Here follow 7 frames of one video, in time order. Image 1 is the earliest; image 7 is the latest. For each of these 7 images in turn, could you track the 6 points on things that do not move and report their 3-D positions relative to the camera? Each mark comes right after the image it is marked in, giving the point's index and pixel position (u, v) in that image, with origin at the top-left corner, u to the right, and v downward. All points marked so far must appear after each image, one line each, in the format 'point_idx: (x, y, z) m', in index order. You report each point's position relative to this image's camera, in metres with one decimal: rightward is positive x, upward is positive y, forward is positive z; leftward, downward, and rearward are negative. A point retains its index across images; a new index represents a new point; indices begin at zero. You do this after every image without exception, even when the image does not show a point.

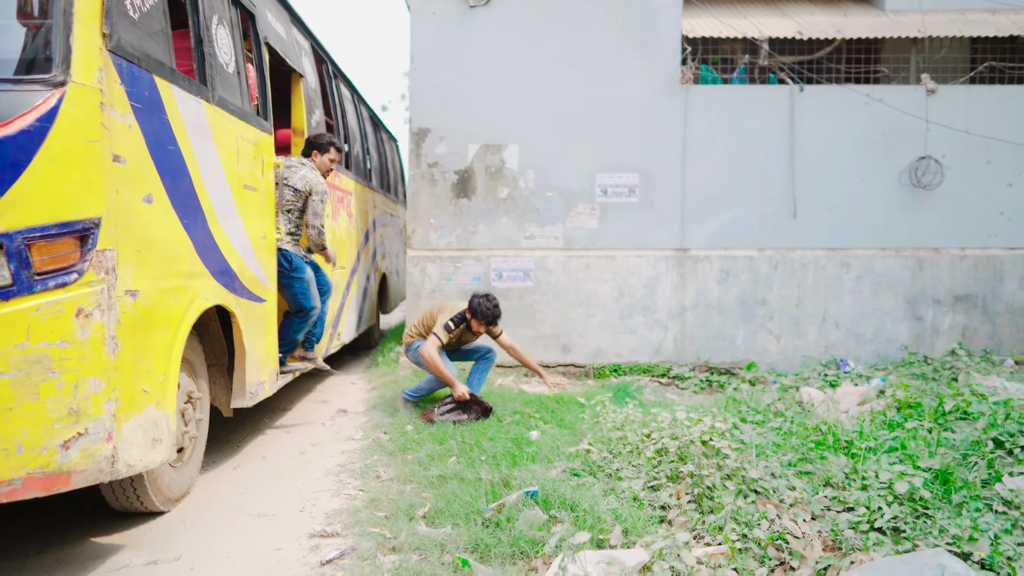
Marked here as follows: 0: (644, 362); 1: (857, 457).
0: (+1.4, -0.8, +7.7) m
1: (+1.8, -0.9, +3.8) m
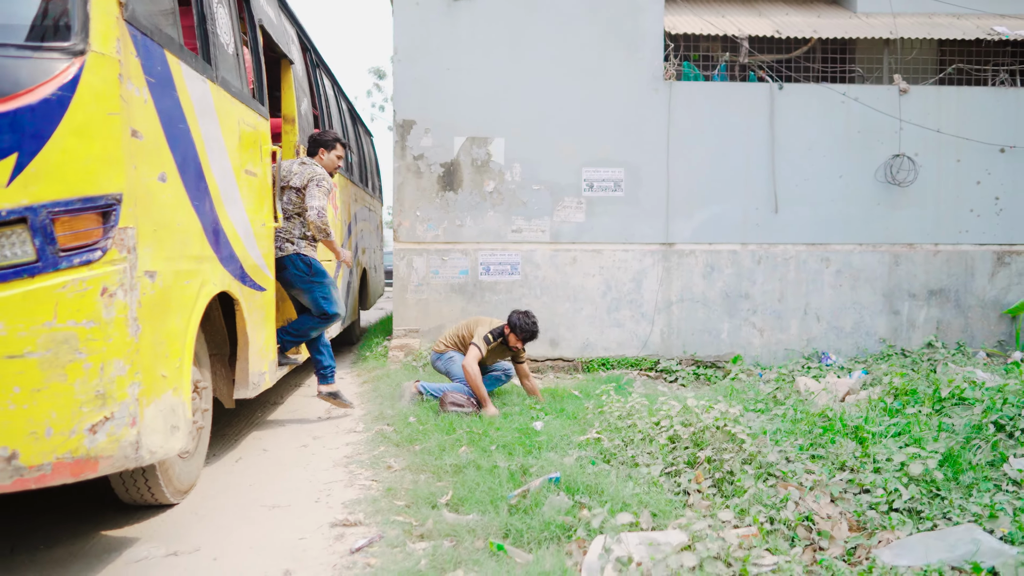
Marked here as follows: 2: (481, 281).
0: (+1.3, -0.7, +7.8) m
1: (+1.8, -0.8, +3.8) m
2: (-0.3, +0.1, +7.6) m
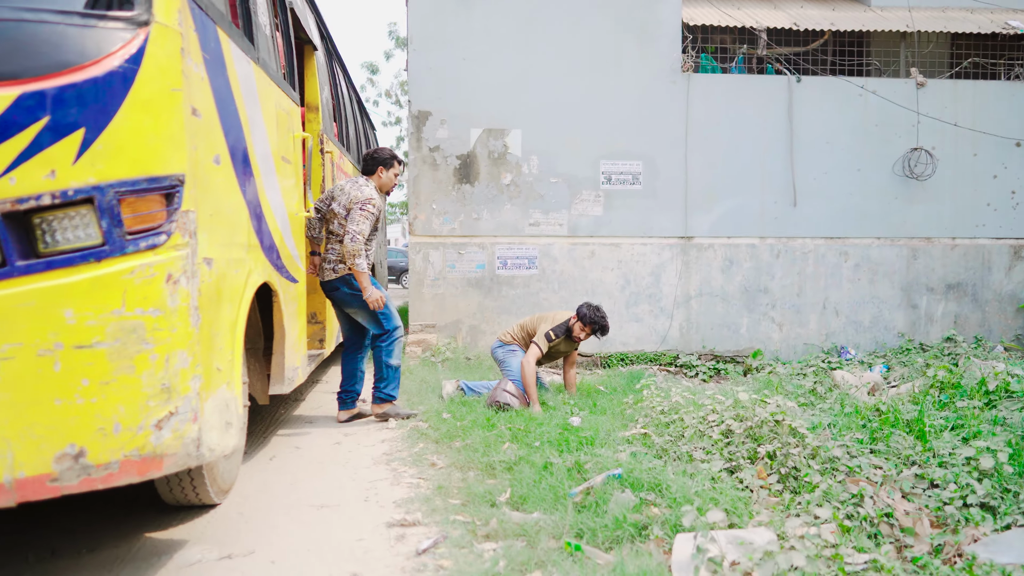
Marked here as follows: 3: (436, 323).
0: (+1.4, -0.7, +7.7) m
1: (+2.1, -0.7, +3.7) m
2: (-0.1, +0.1, +7.5) m
3: (-0.8, -0.4, +7.4) m
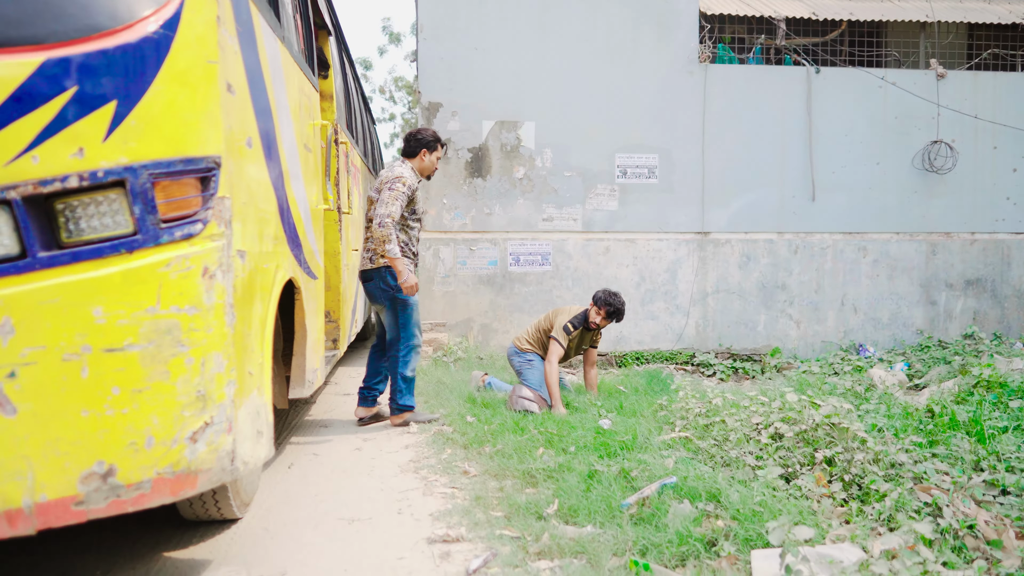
0: (+1.6, -0.6, +7.5) m
1: (+2.3, -0.7, +3.5) m
2: (0.0, +0.2, +7.2) m
3: (-0.6, -0.3, +7.2) m
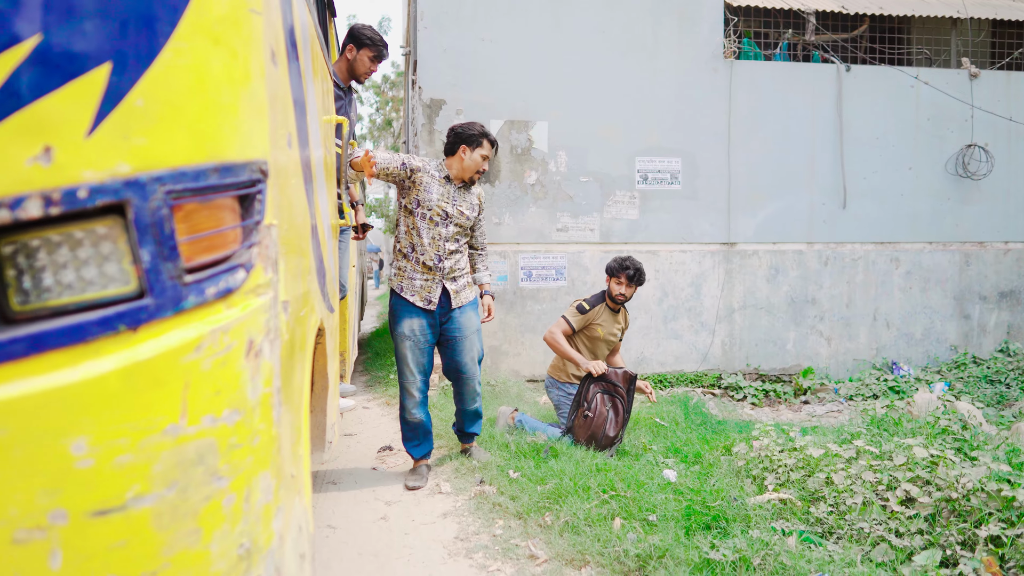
0: (+1.7, -0.8, +6.8) m
1: (+2.6, -0.9, +2.9) m
2: (+0.1, 0.0, +6.5) m
3: (-0.5, -0.5, +6.4) m
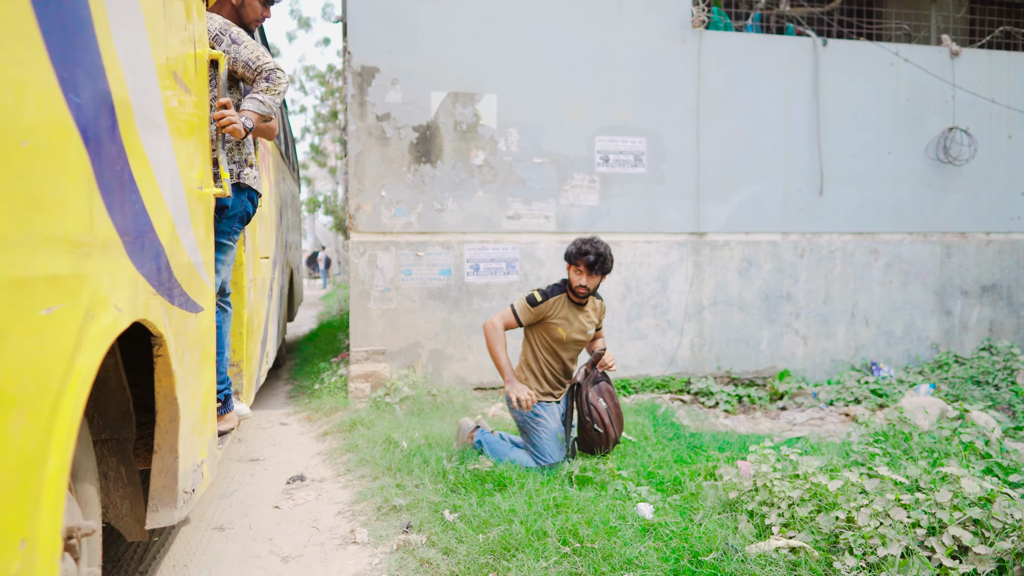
0: (+1.2, -0.7, +6.1) m
1: (+2.4, -0.8, +2.3) m
2: (-0.3, 0.0, +5.7) m
3: (-1.0, -0.5, +5.6) m
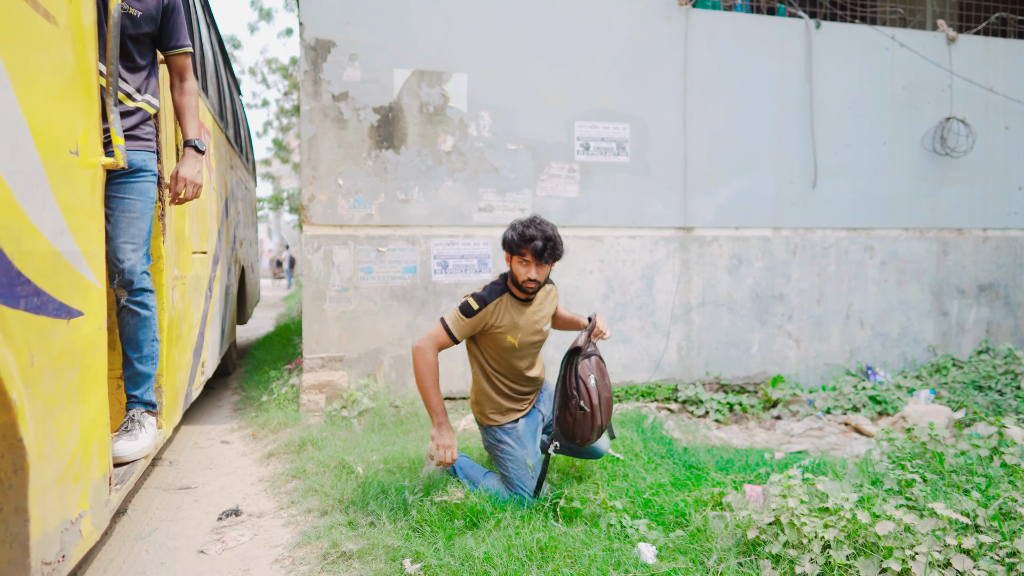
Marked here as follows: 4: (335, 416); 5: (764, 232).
0: (+1.0, -0.7, +5.7) m
1: (+2.3, -0.8, +1.9) m
2: (-0.5, 0.0, +5.2) m
3: (-1.1, -0.4, +5.0) m
4: (-1.1, -0.8, +4.6) m
5: (+2.0, +0.5, +5.9) m
